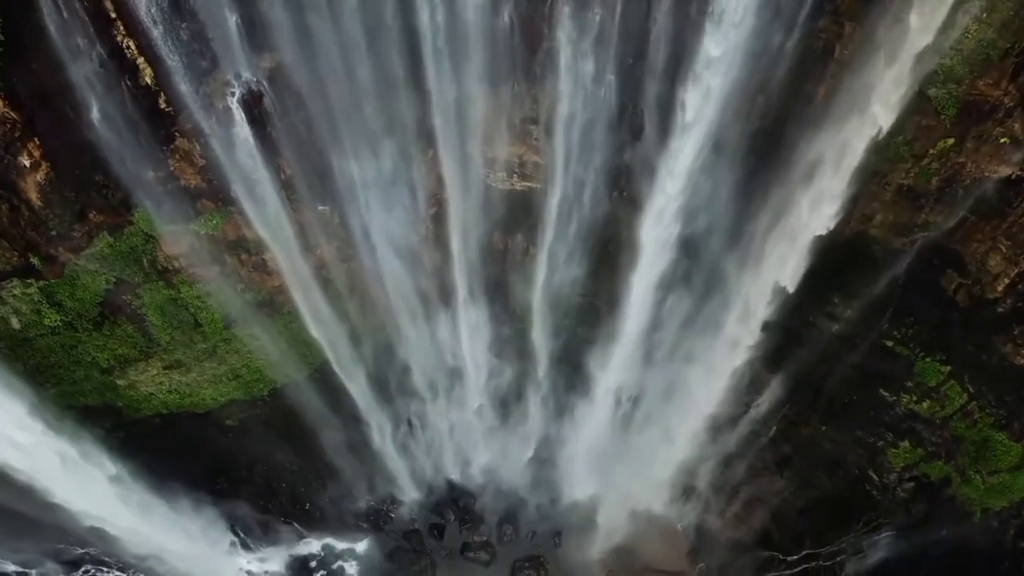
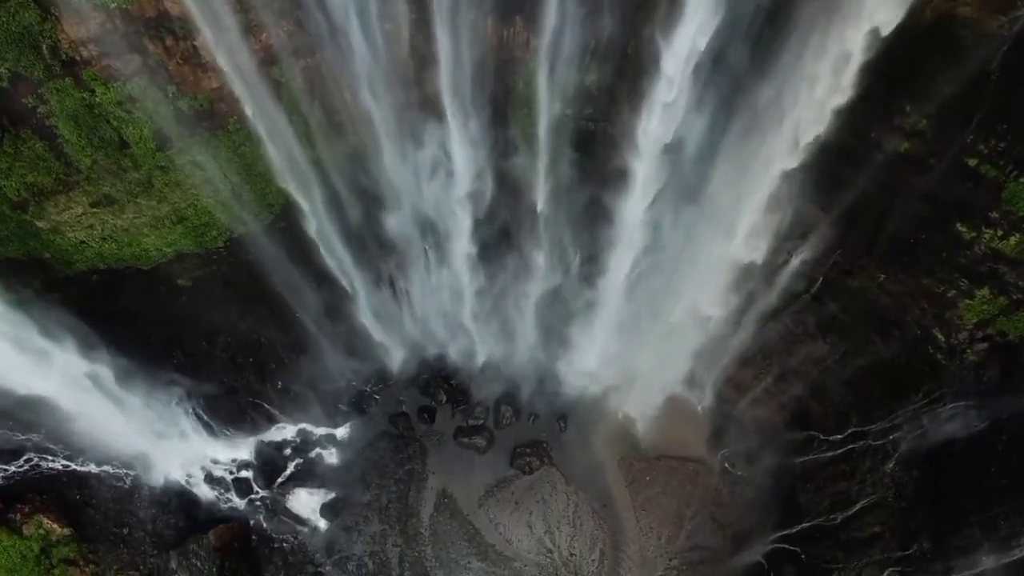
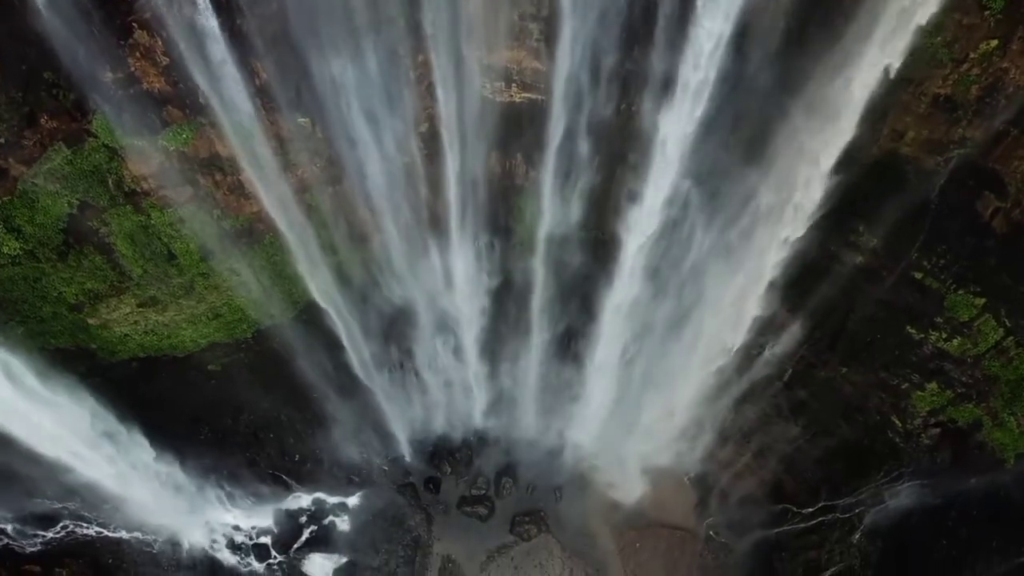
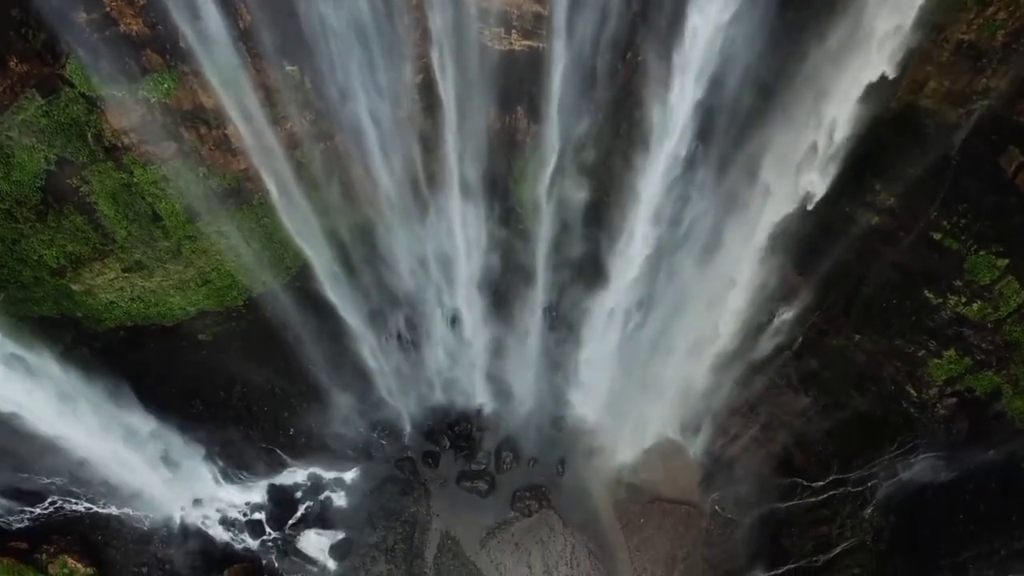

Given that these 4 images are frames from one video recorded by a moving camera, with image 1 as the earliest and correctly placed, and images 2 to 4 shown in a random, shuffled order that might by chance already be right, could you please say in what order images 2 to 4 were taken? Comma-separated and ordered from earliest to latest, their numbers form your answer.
3, 4, 2
